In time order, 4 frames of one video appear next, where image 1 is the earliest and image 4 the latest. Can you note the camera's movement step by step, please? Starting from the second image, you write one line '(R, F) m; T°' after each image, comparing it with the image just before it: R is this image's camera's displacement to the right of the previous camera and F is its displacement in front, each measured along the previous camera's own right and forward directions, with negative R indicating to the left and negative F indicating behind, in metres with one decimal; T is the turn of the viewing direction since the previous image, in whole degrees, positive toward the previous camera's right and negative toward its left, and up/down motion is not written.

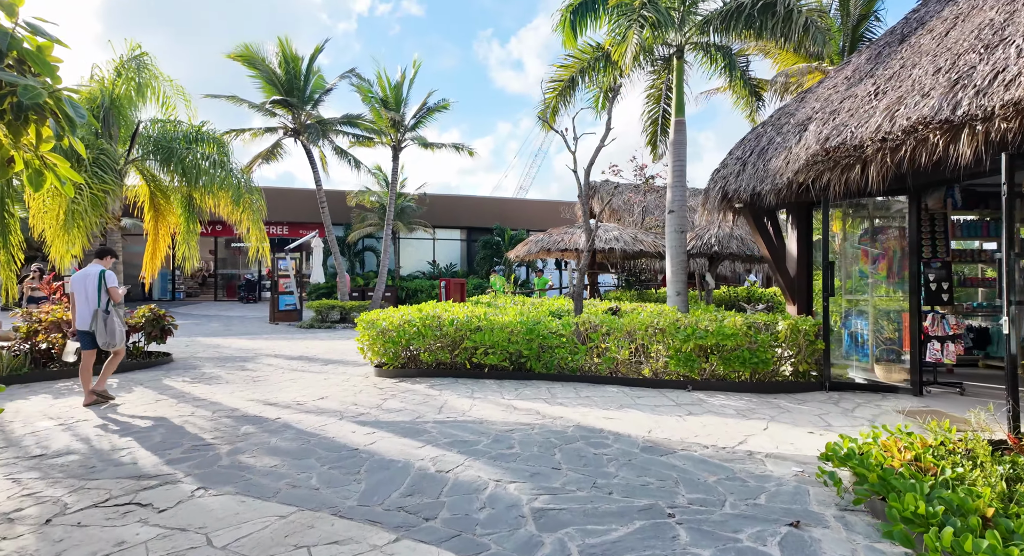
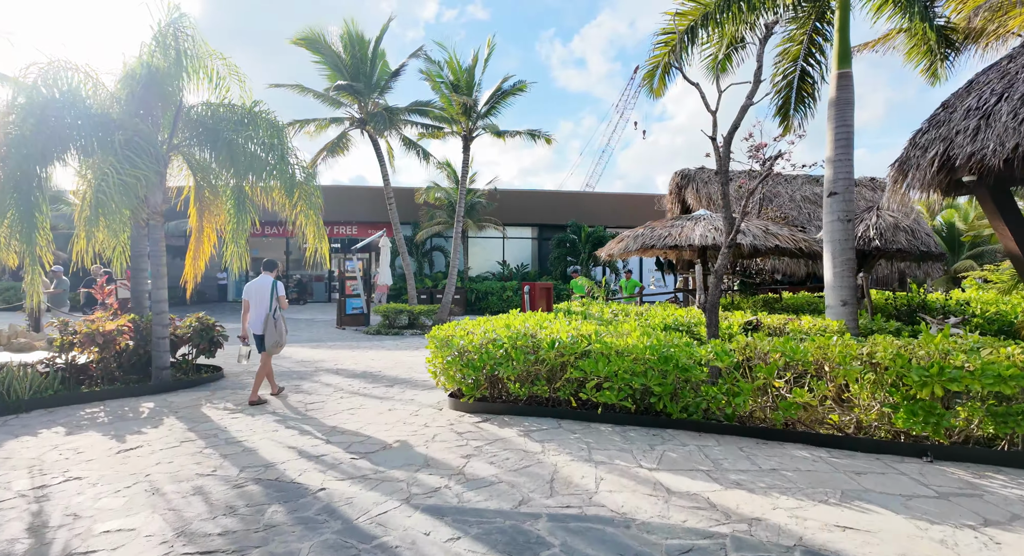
(-0.5, +1.8) m; -6°
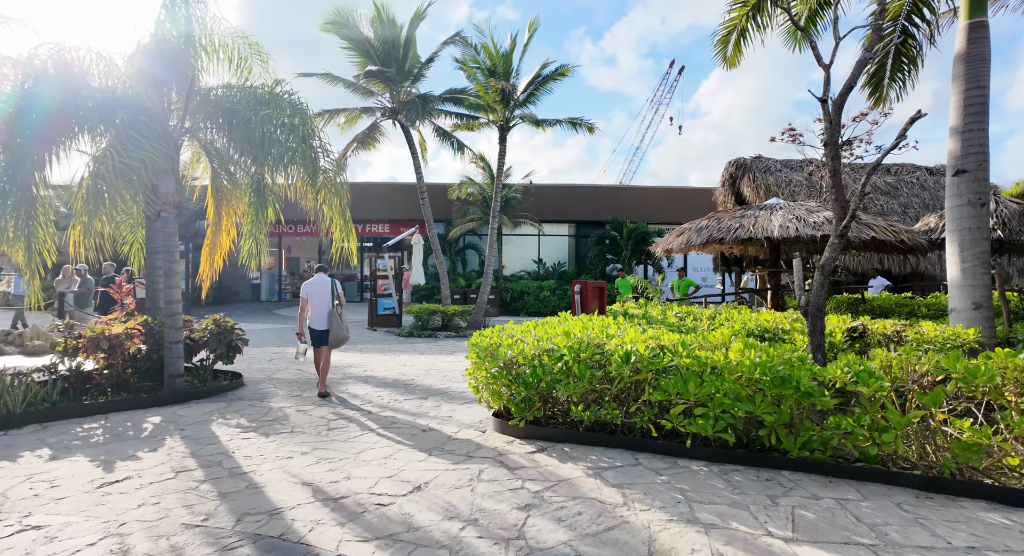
(-0.2, +1.1) m; -3°
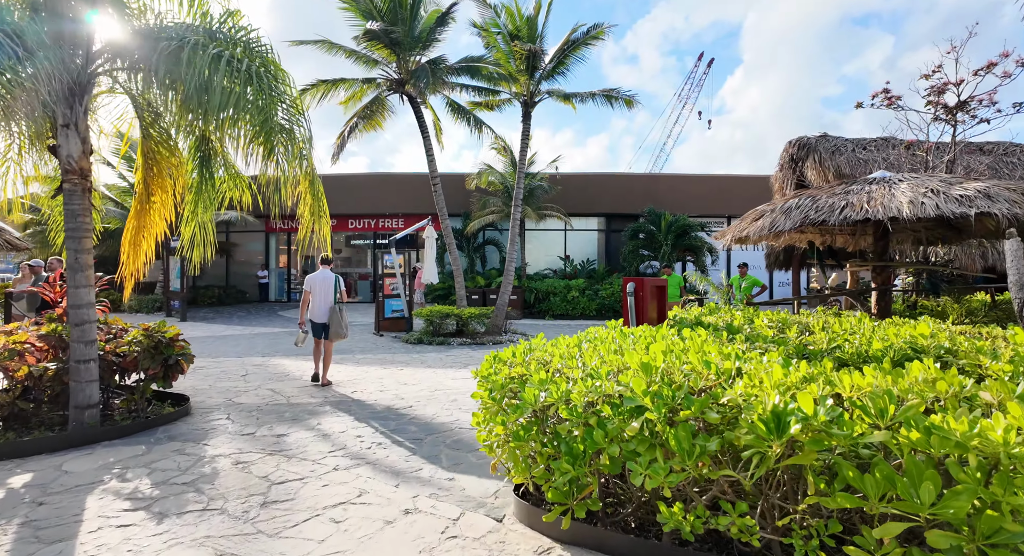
(-0.1, +2.2) m; -2°
